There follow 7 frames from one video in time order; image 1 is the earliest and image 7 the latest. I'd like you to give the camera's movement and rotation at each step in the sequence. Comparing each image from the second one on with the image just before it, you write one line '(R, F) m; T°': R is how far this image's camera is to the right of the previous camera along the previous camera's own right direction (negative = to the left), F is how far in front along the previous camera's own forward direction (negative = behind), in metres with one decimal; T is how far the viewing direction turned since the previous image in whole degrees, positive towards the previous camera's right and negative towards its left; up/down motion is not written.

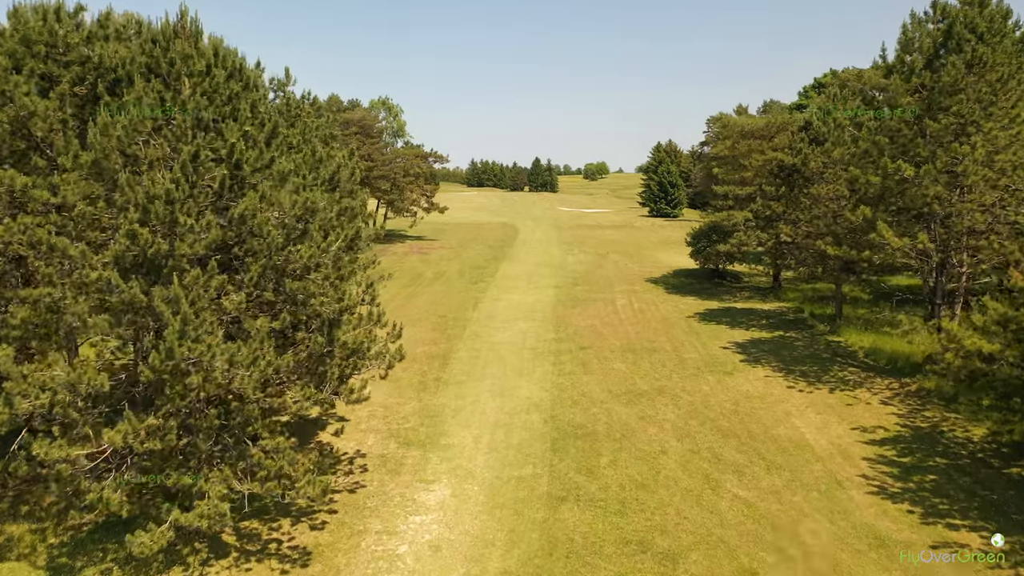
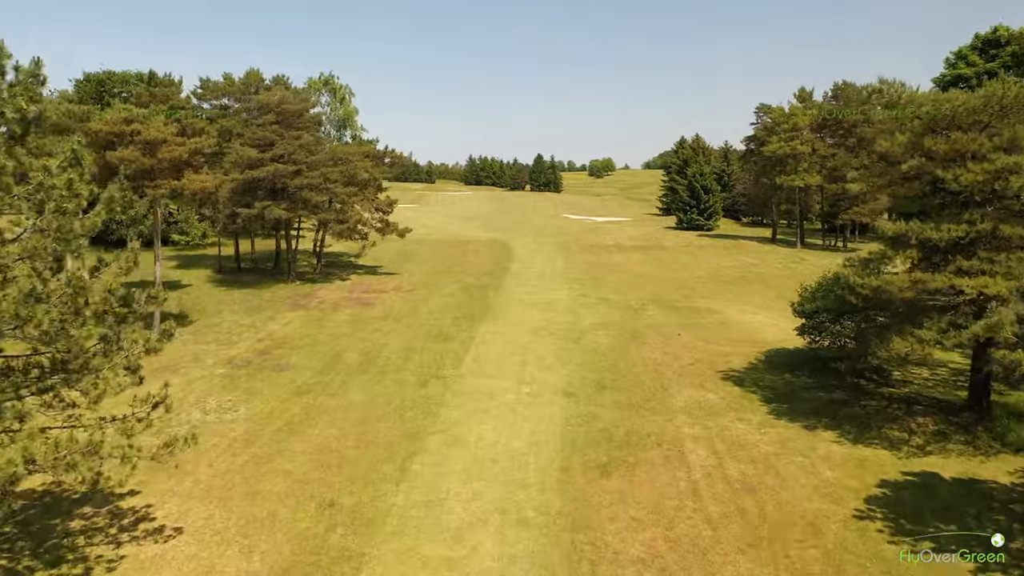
(+0.6, +14.0) m; 0°
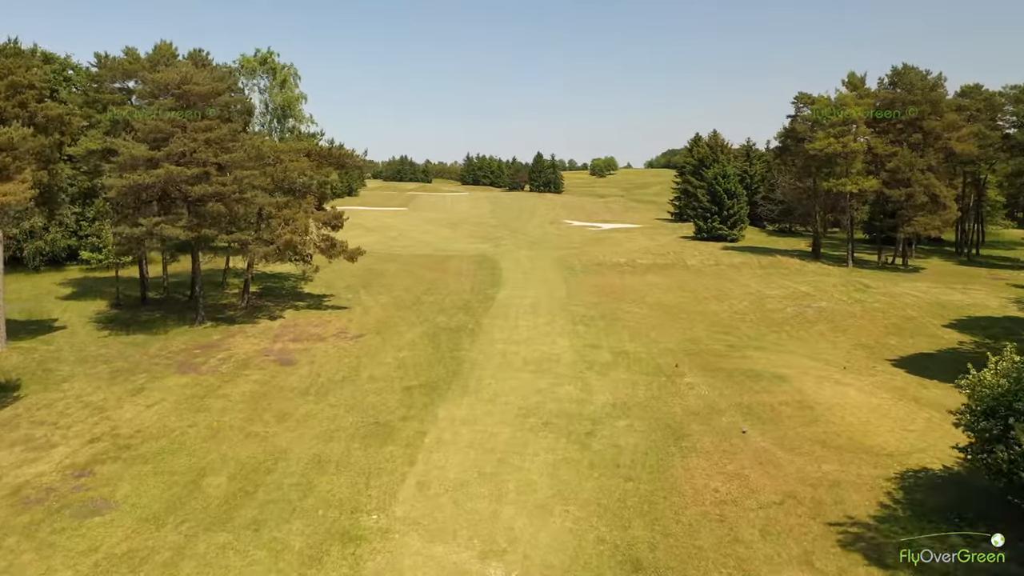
(+0.5, +8.1) m; 0°
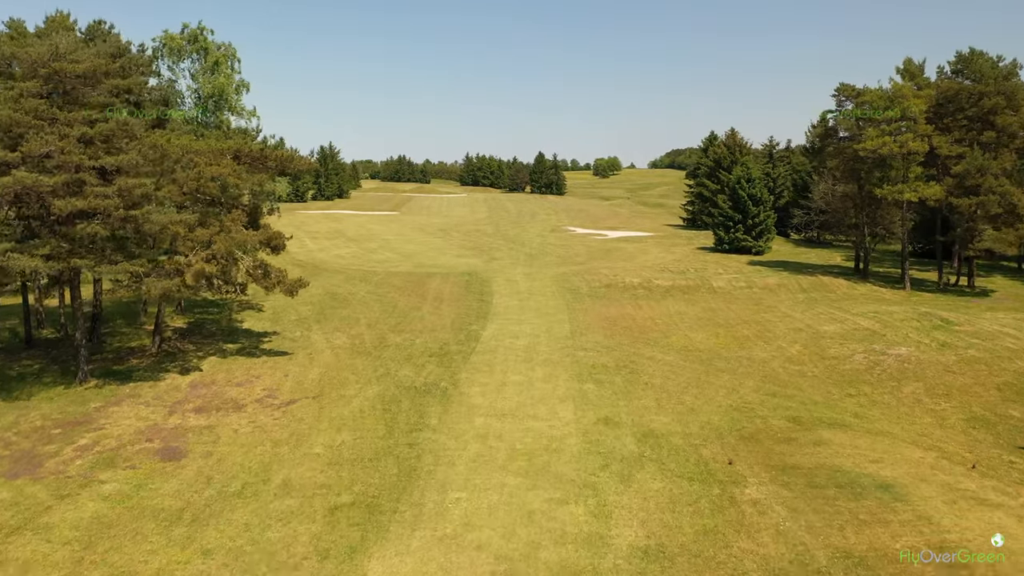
(+0.3, +6.0) m; 0°
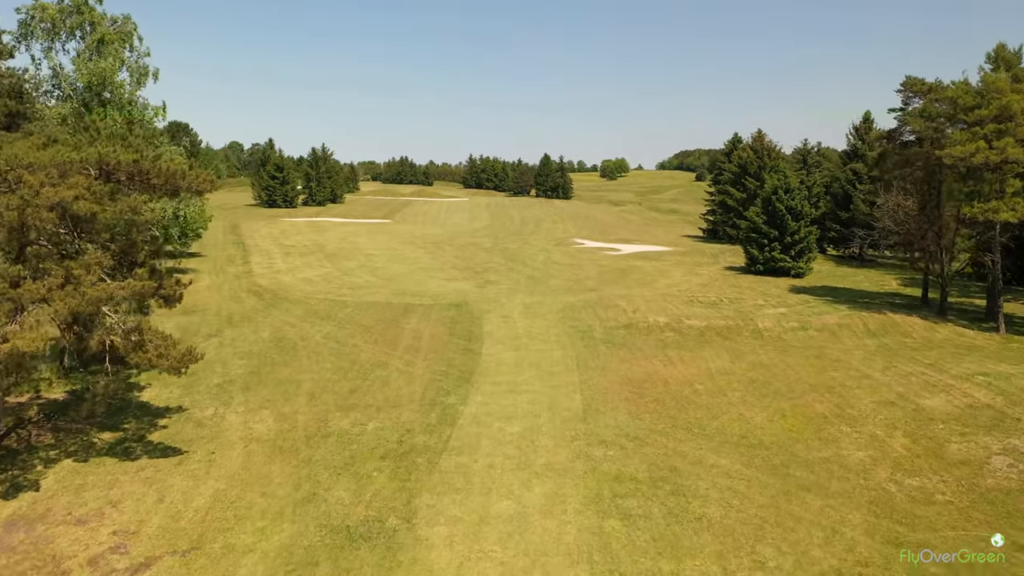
(+0.3, +6.3) m; 0°
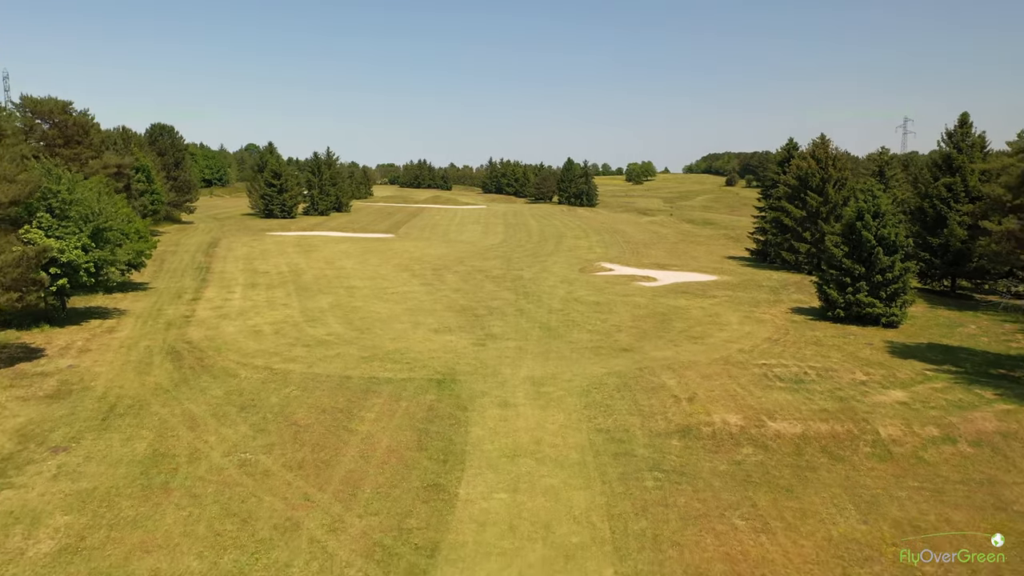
(+0.5, +8.4) m; -2°
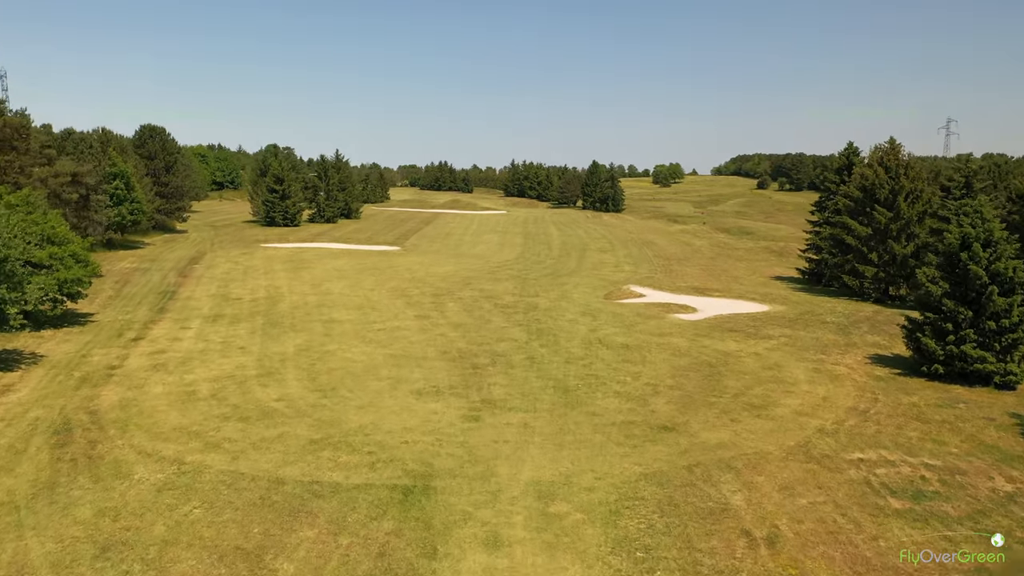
(+0.5, +6.4) m; -2°
